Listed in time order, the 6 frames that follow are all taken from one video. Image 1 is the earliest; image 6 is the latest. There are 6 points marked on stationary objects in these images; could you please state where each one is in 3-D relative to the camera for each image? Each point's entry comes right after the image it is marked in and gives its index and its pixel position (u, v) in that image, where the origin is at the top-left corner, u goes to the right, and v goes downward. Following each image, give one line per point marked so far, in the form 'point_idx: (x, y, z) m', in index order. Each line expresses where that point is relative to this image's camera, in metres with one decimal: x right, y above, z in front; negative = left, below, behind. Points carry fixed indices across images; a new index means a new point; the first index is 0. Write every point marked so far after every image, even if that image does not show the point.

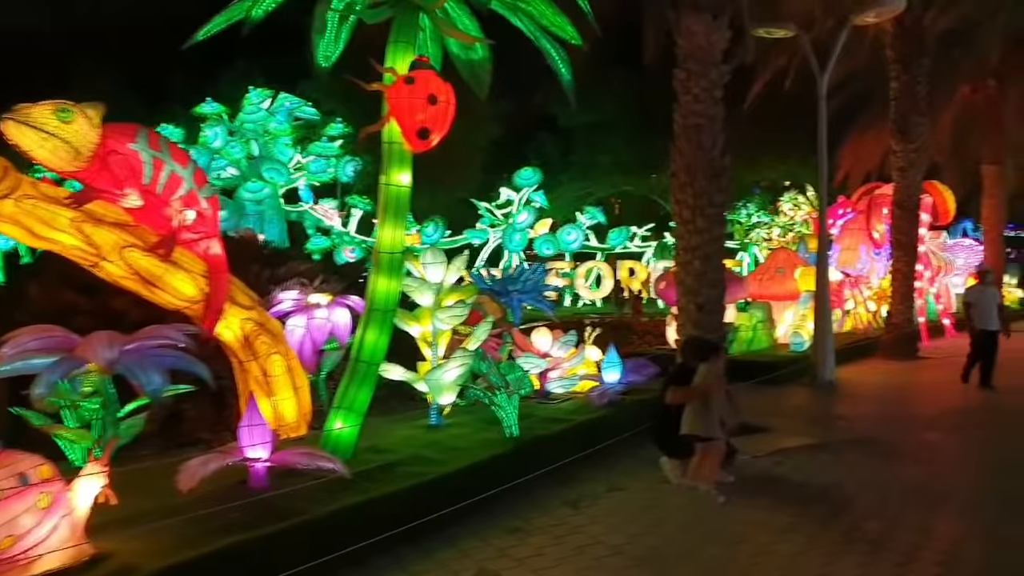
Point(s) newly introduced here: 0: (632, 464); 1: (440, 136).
0: (+1.2, -1.7, +7.6) m
1: (-0.6, +1.2, +6.1) m
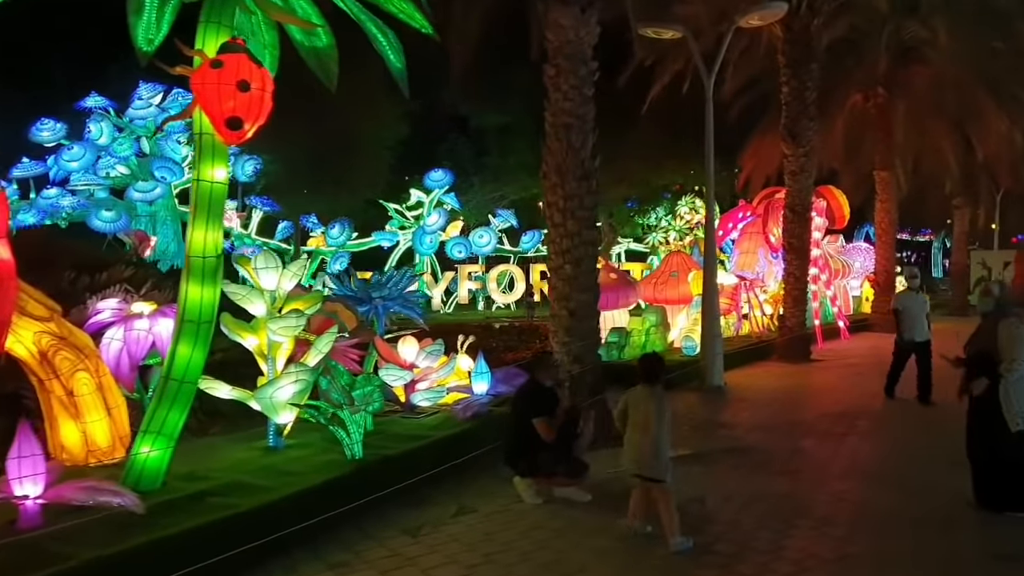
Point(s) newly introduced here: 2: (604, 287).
0: (-0.2, -1.8, +7.1) m
1: (-1.8, +1.2, +5.5) m
2: (+1.8, 0.0, +14.3) m
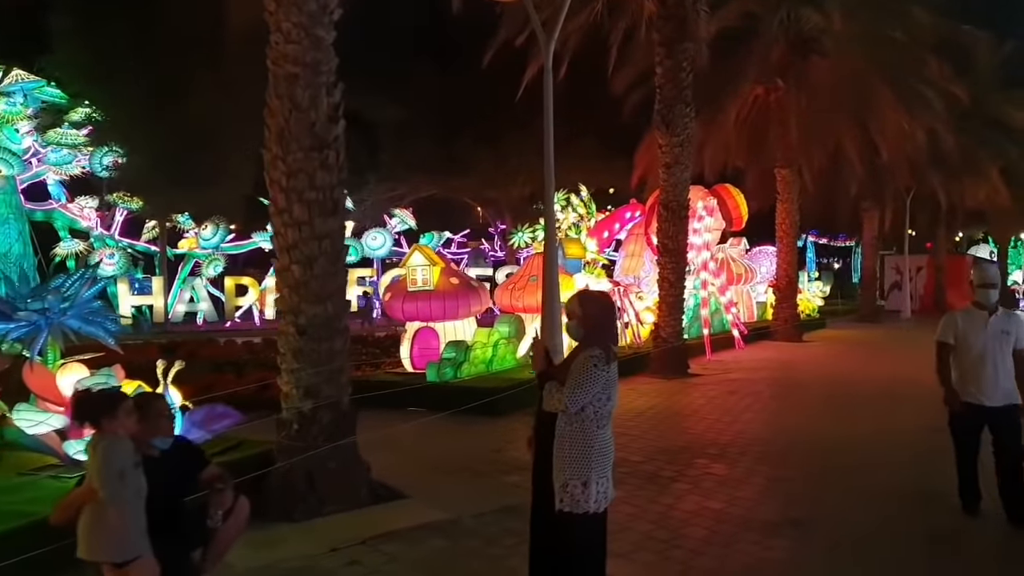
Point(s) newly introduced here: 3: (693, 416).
0: (-2.5, -1.8, +4.8) m
1: (-4.1, +1.1, +3.1) m
2: (-1.1, -0.1, +12.2) m
3: (+2.6, -1.8, +11.1) m
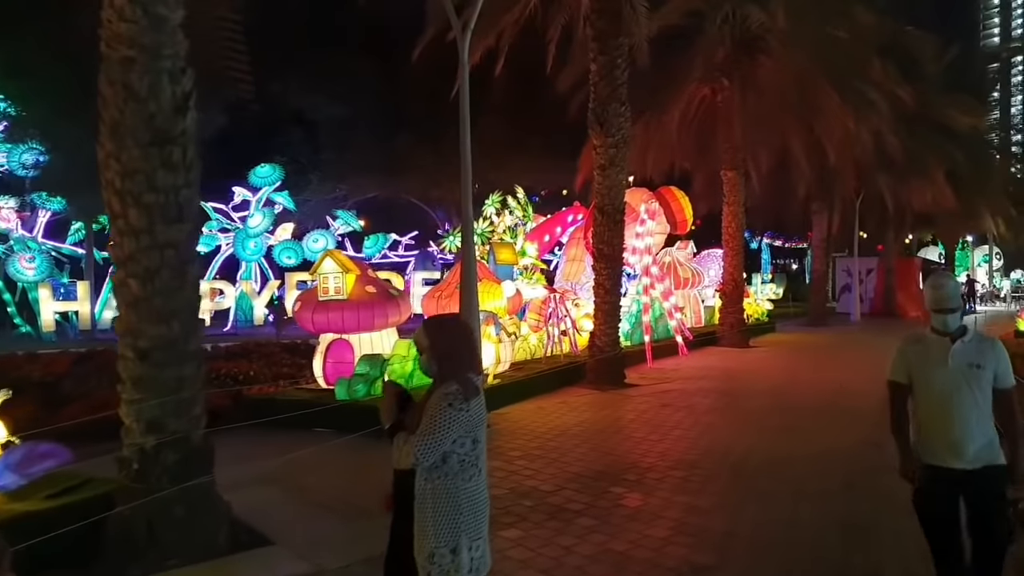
0: (-3.4, -2.0, +3.9) m
1: (-4.8, +1.0, +2.1) m
2: (-2.3, -0.2, +11.3) m
3: (+1.5, -2.0, +10.4) m
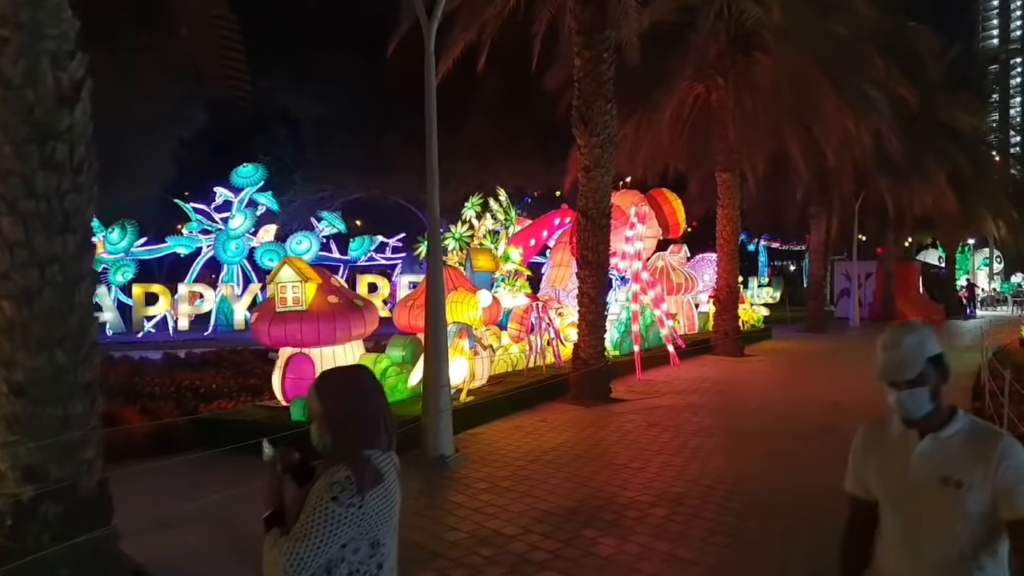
0: (-3.7, -2.1, +3.0) m
1: (-5.2, +0.9, +1.3) m
2: (-2.7, -0.4, +10.5) m
3: (+1.1, -2.1, +9.5) m
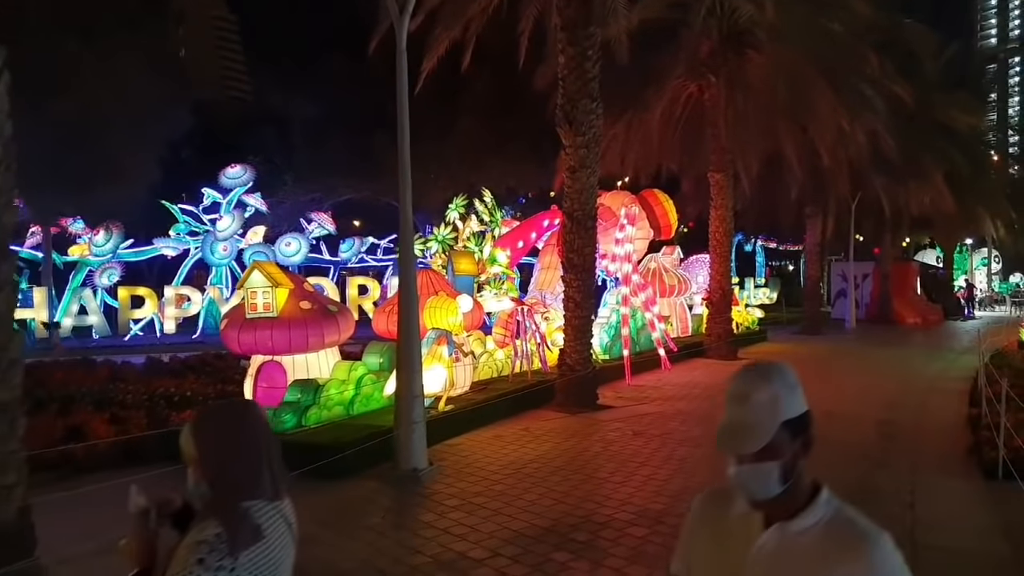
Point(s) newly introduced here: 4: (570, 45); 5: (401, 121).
0: (-4.0, -2.2, +2.7) m
1: (-5.4, +0.8, +0.9) m
2: (-3.0, -0.4, +10.1) m
3: (+0.8, -2.2, +9.2) m
4: (+1.0, +4.0, +12.6) m
5: (-1.3, +1.9, +8.7) m
